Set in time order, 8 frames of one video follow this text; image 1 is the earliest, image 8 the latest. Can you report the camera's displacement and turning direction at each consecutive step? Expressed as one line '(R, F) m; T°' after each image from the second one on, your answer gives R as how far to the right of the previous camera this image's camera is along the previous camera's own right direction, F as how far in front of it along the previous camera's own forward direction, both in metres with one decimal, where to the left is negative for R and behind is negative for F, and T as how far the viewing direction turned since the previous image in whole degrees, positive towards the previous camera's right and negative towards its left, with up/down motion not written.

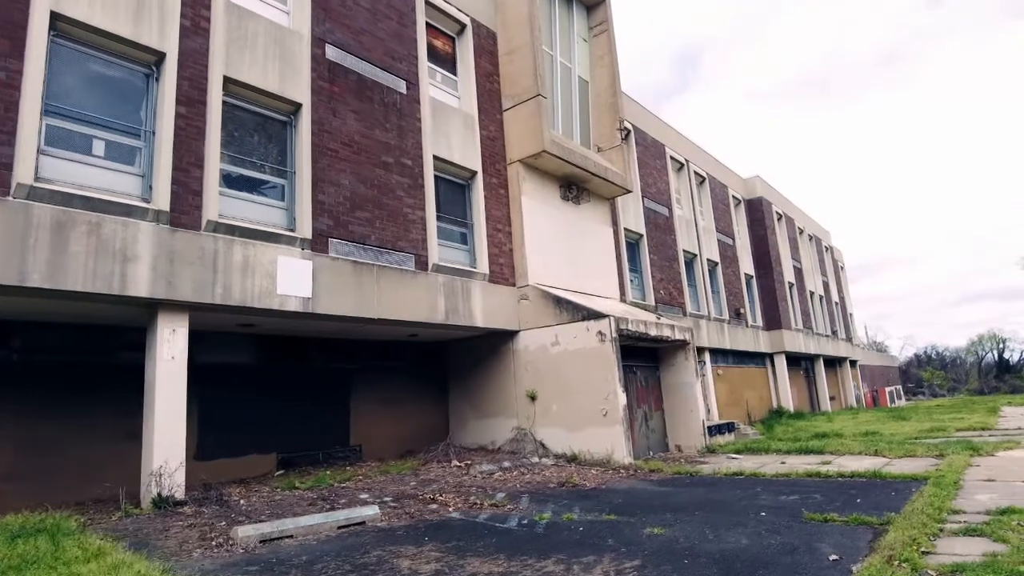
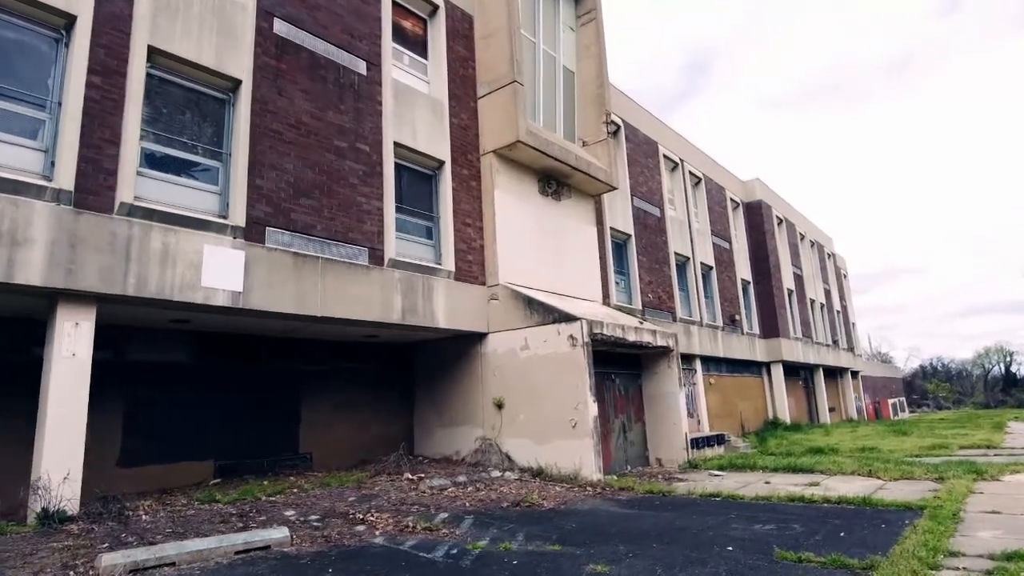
(+0.7, +0.9) m; 0°
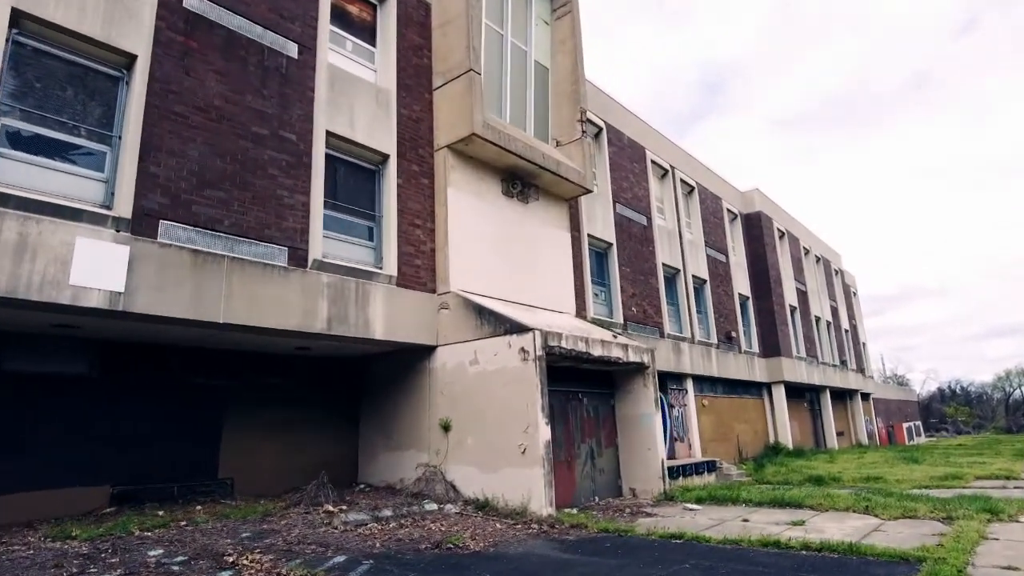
(+1.0, +1.2) m; -1°
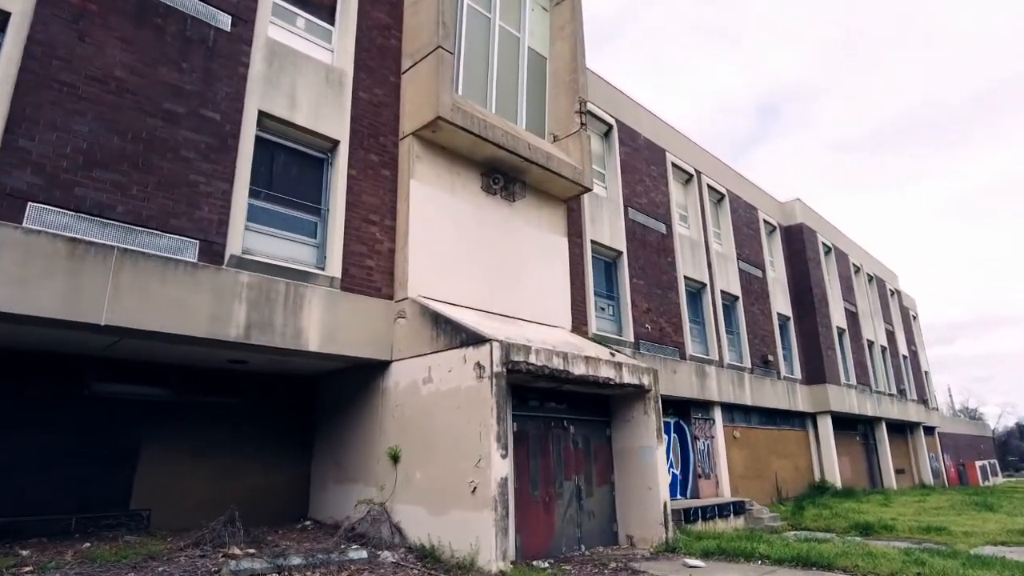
(+1.2, +1.6) m; -4°
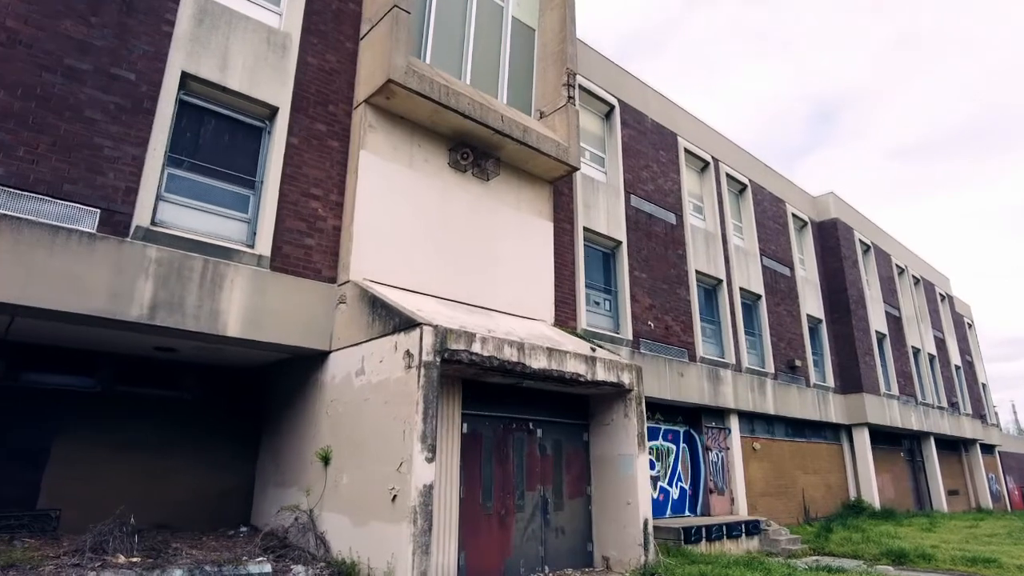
(+1.2, +1.1) m; -4°
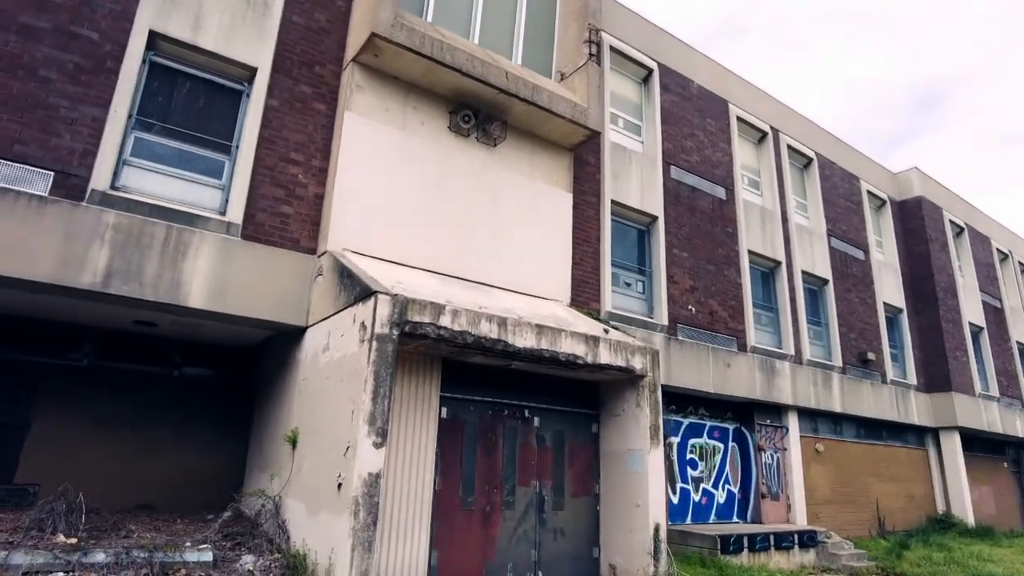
(+1.0, +1.0) m; -7°
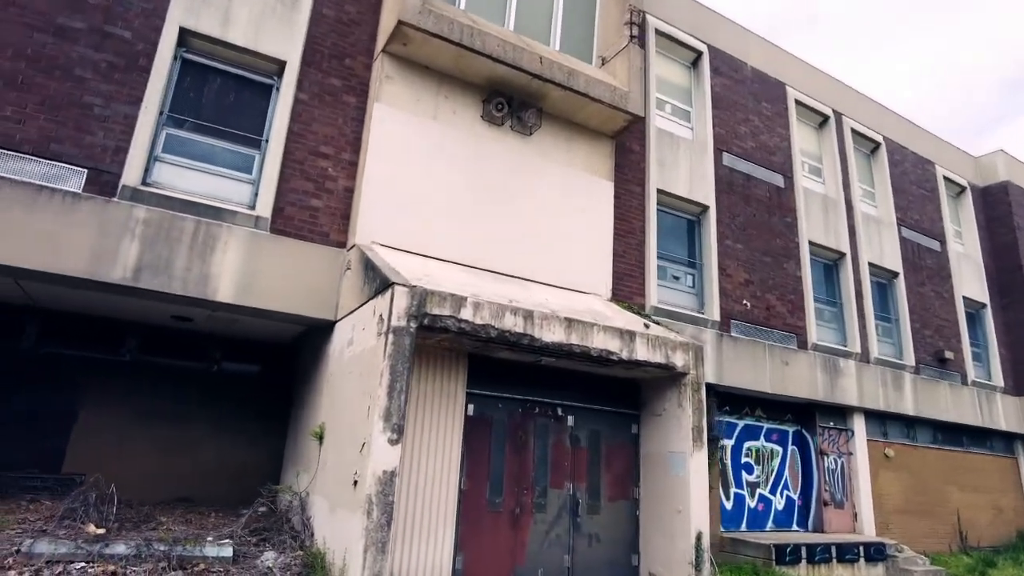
(+0.3, +0.3) m; -6°
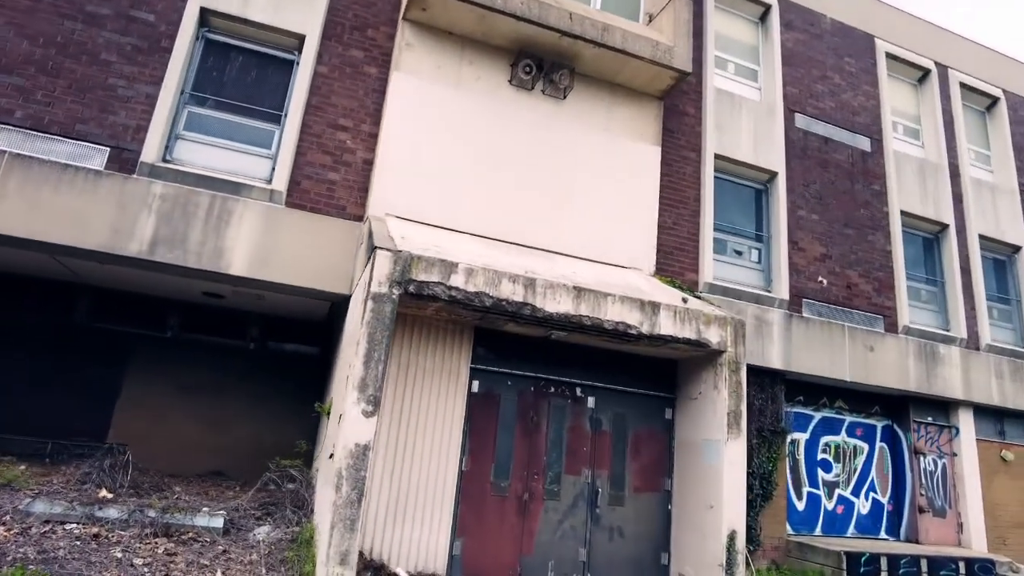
(+1.0, +0.6) m; -9°
